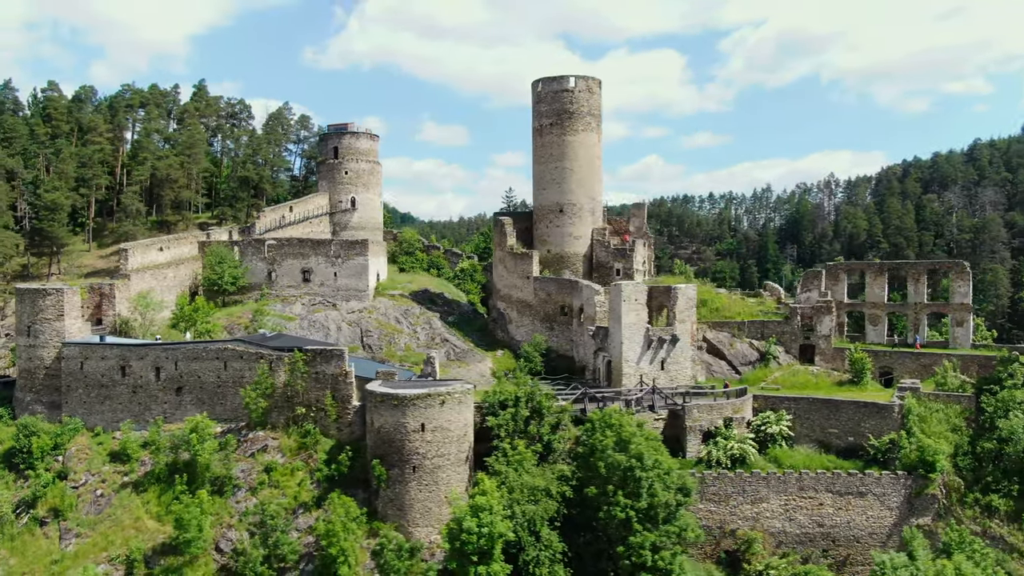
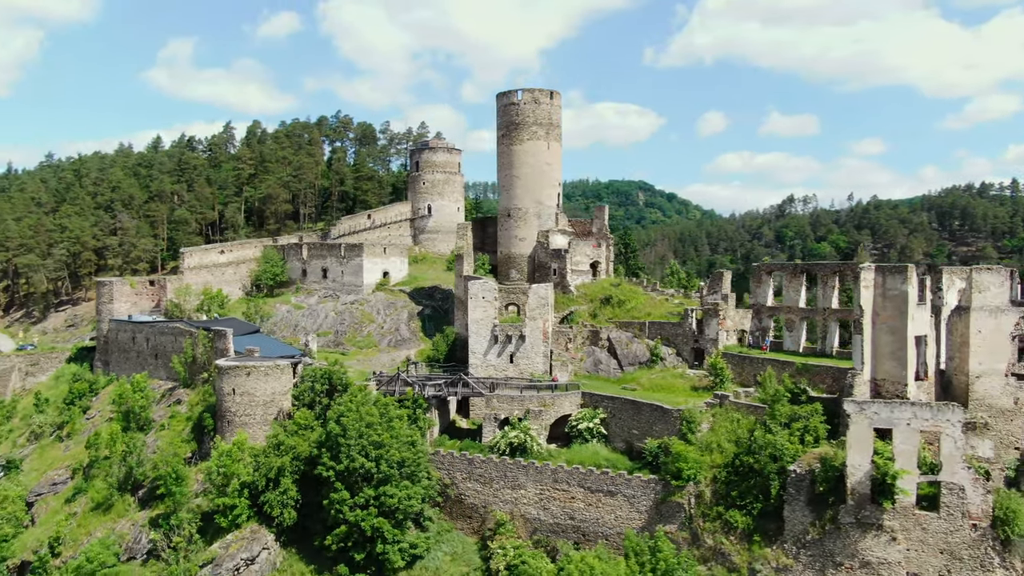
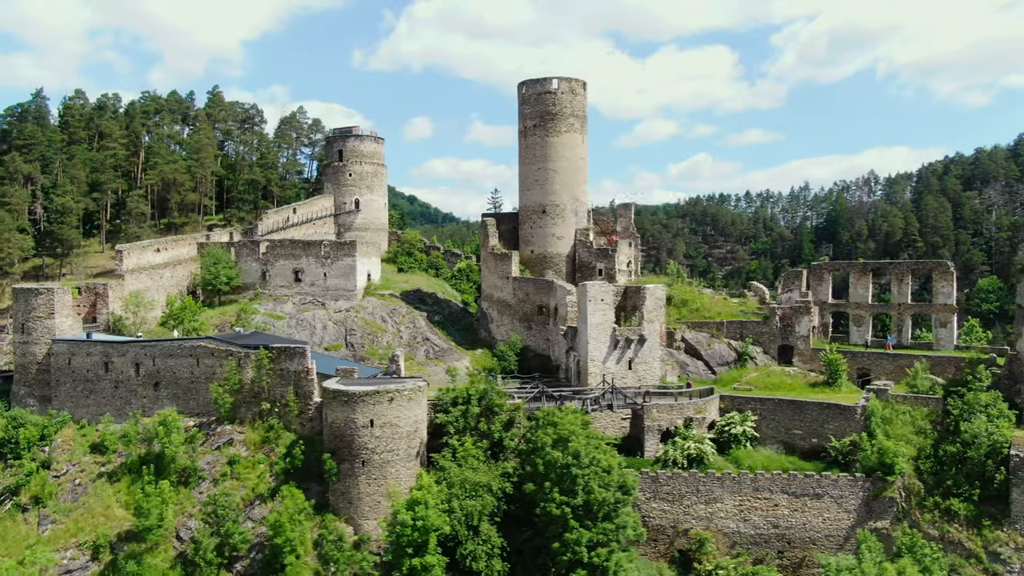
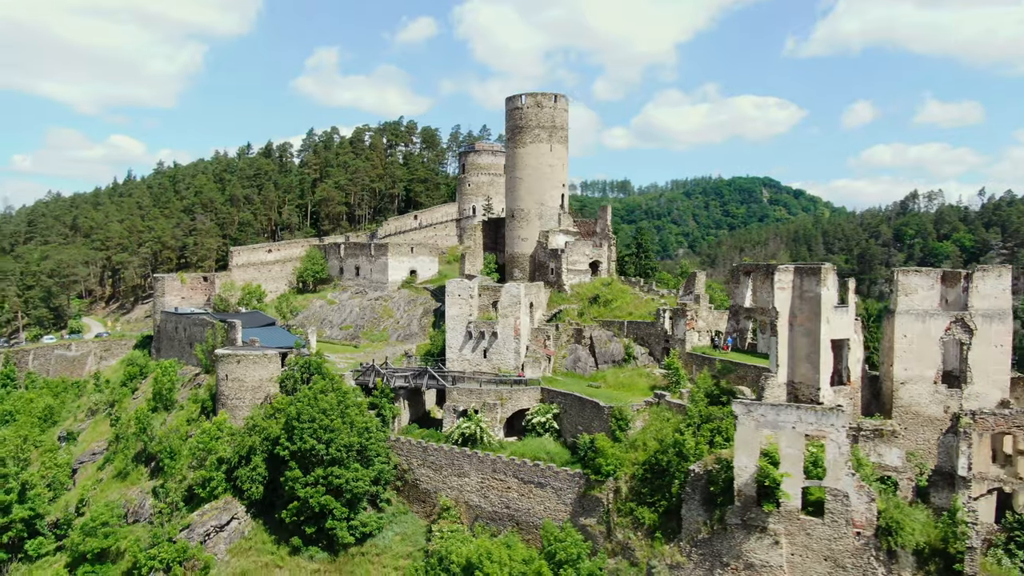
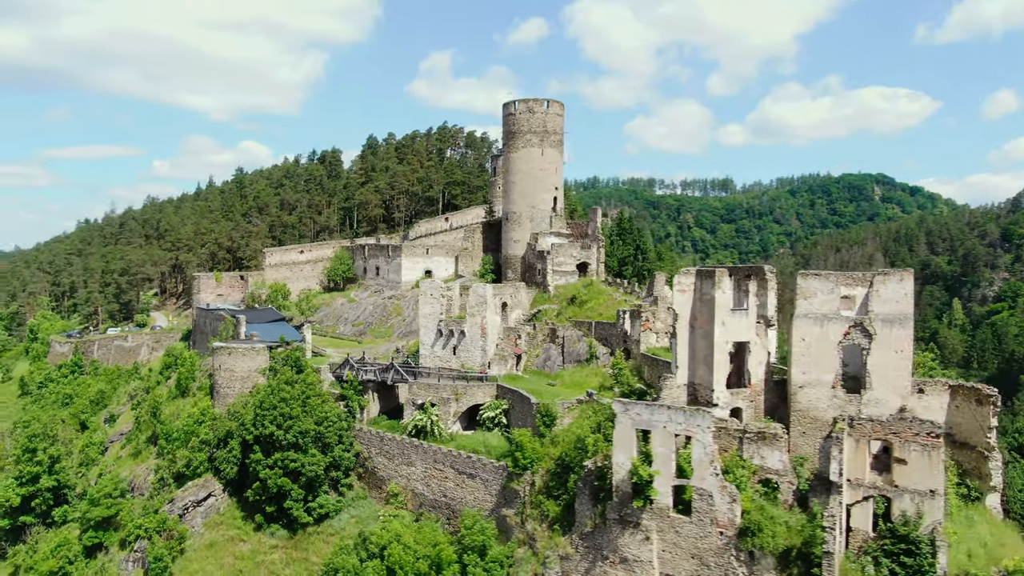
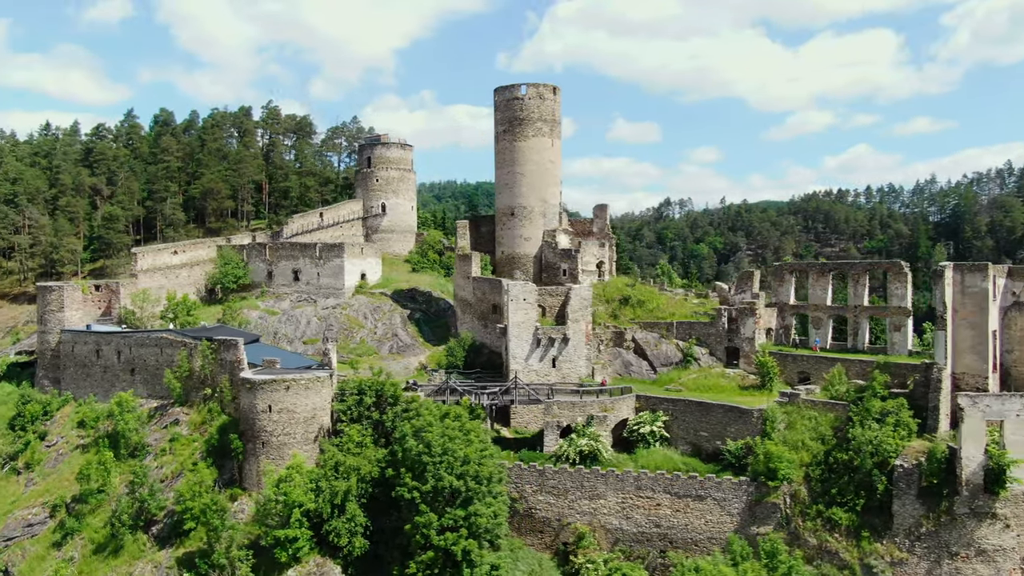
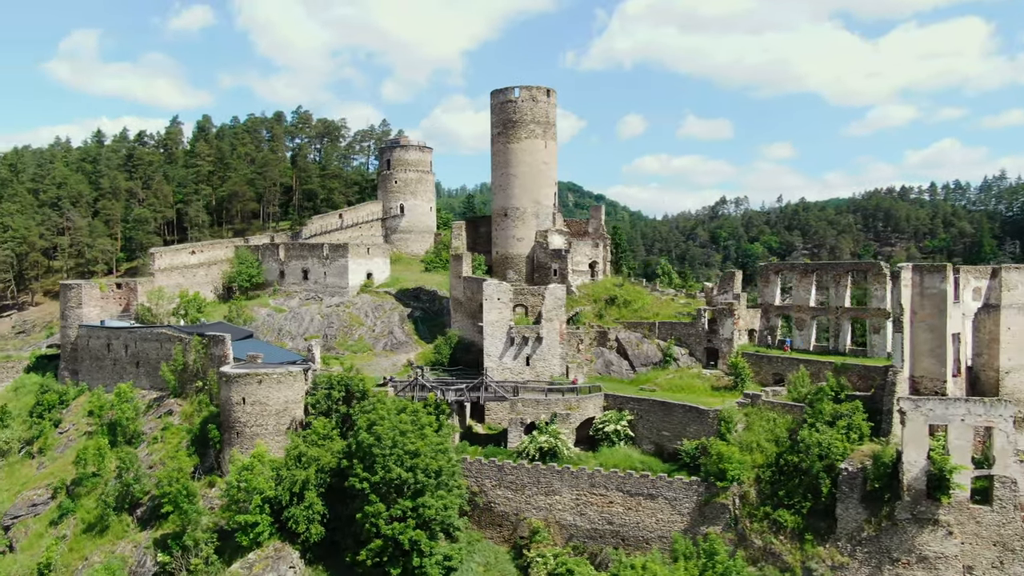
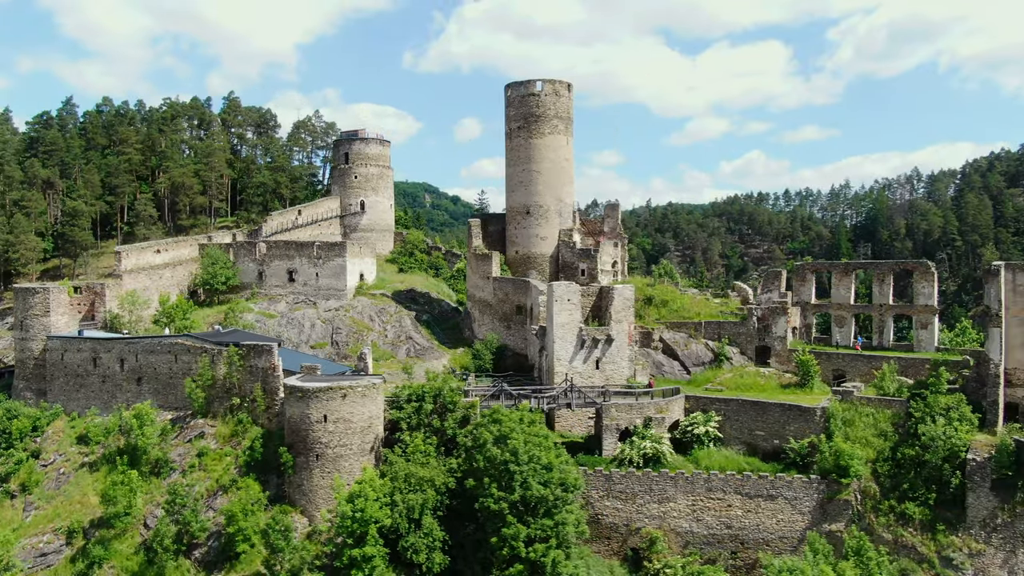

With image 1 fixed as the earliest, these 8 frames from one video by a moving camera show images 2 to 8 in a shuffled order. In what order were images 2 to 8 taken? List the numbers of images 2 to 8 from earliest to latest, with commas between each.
3, 8, 6, 7, 2, 4, 5
